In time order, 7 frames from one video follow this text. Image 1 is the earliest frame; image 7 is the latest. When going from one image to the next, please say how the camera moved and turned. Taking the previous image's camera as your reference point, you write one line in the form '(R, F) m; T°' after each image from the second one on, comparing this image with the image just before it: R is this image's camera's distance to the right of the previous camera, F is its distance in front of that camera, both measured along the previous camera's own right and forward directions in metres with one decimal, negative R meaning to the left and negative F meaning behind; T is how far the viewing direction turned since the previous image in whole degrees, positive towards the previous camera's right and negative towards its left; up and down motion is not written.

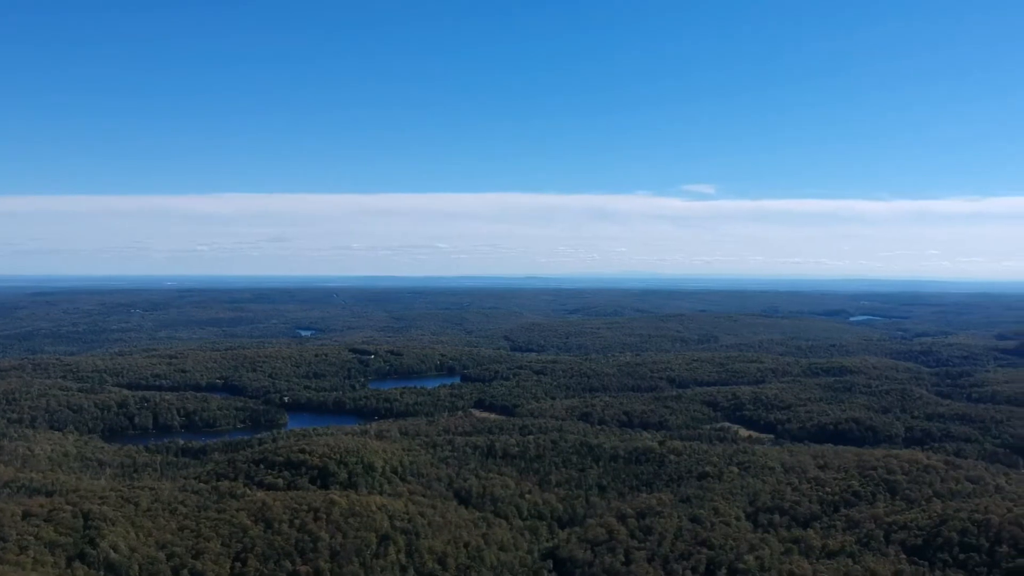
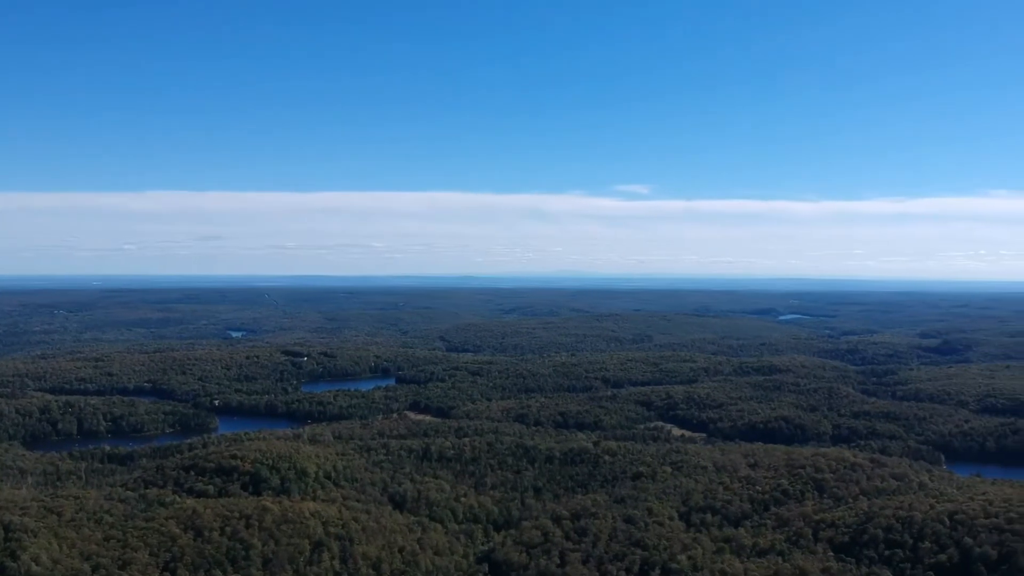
(+0.6, +0.4) m; +3°
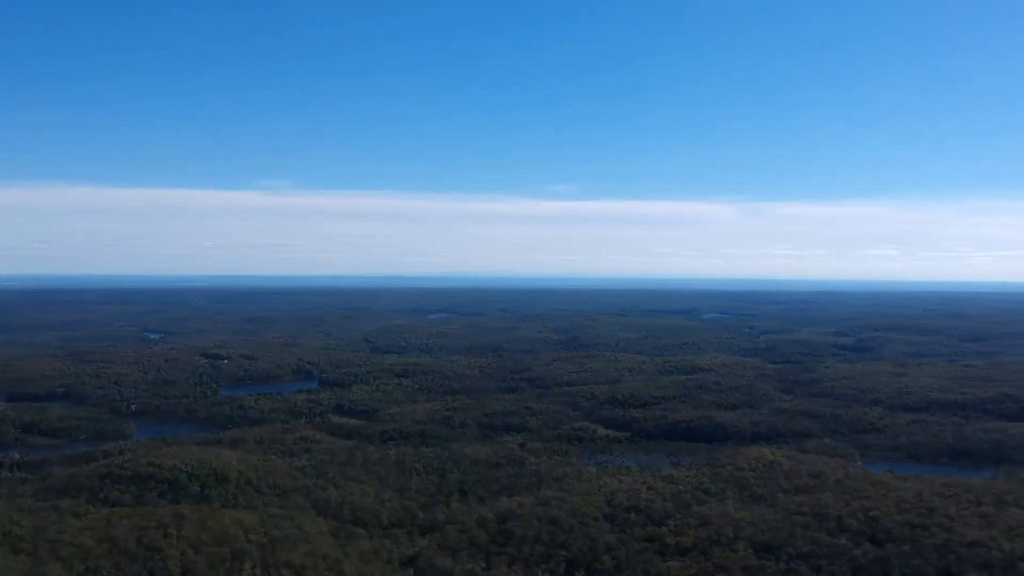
(+0.5, +0.4) m; +4°
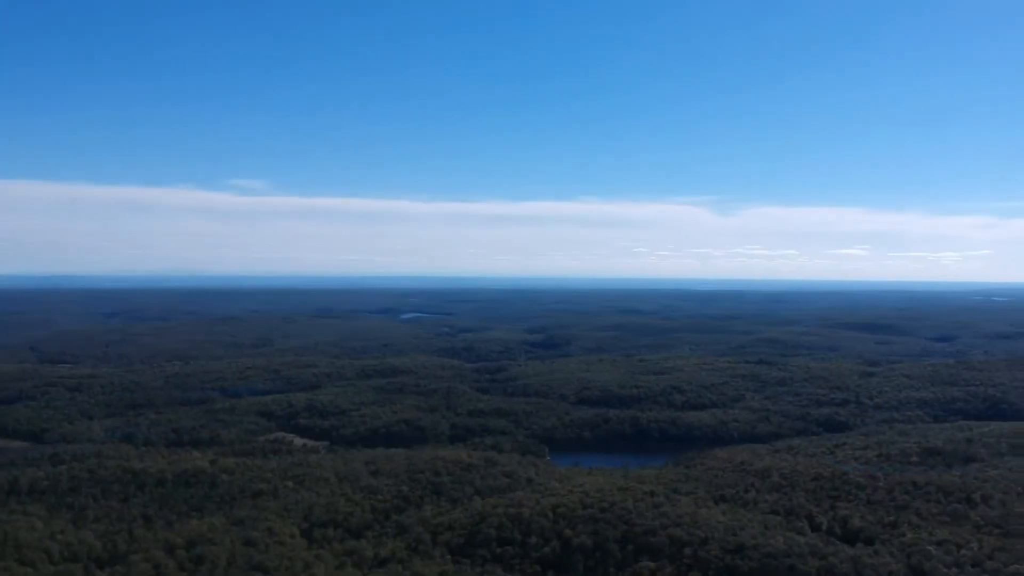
(+1.6, -1.2) m; -14°
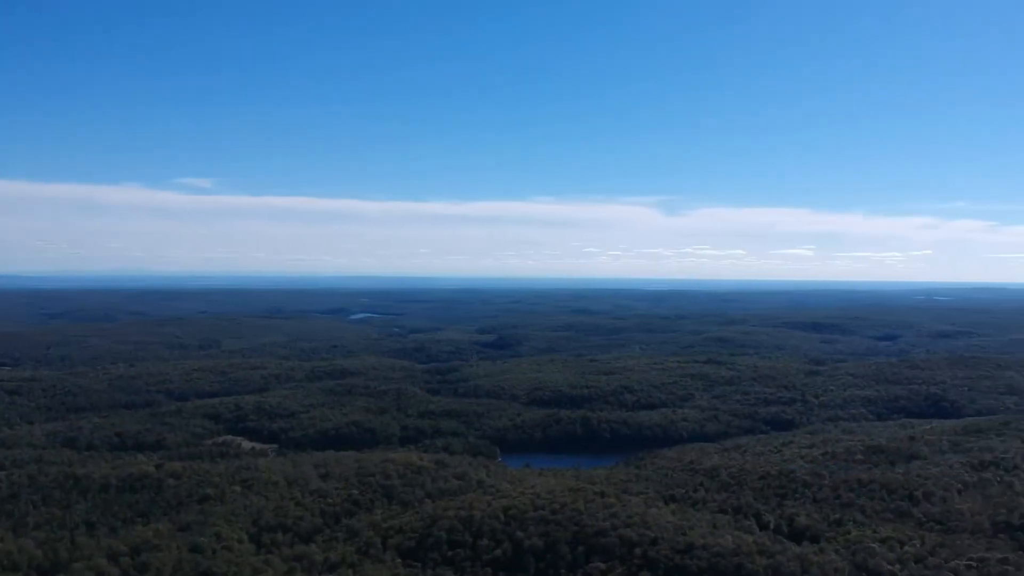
(0.0, +0.1) m; +3°
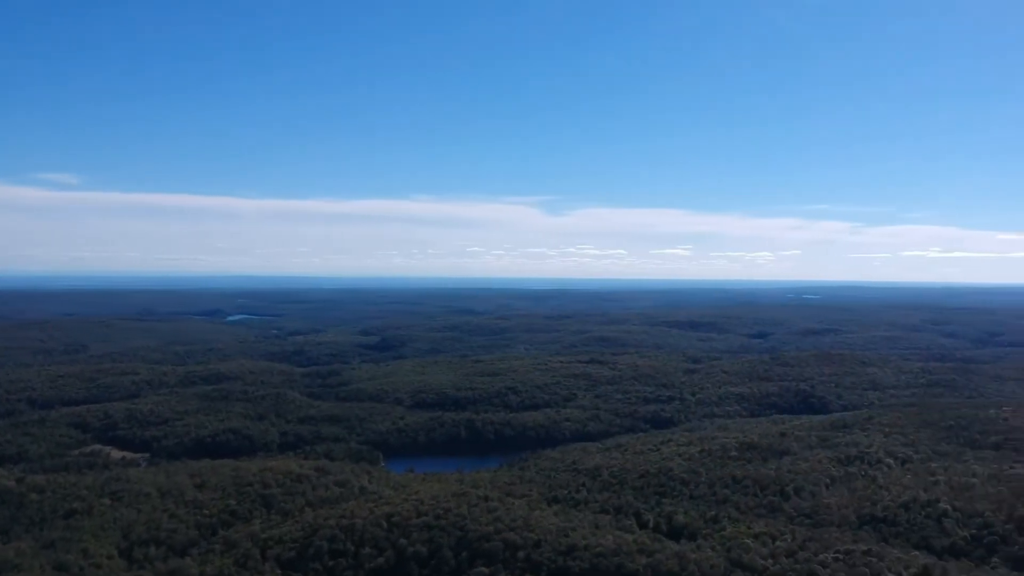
(+0.1, +0.2) m; +7°
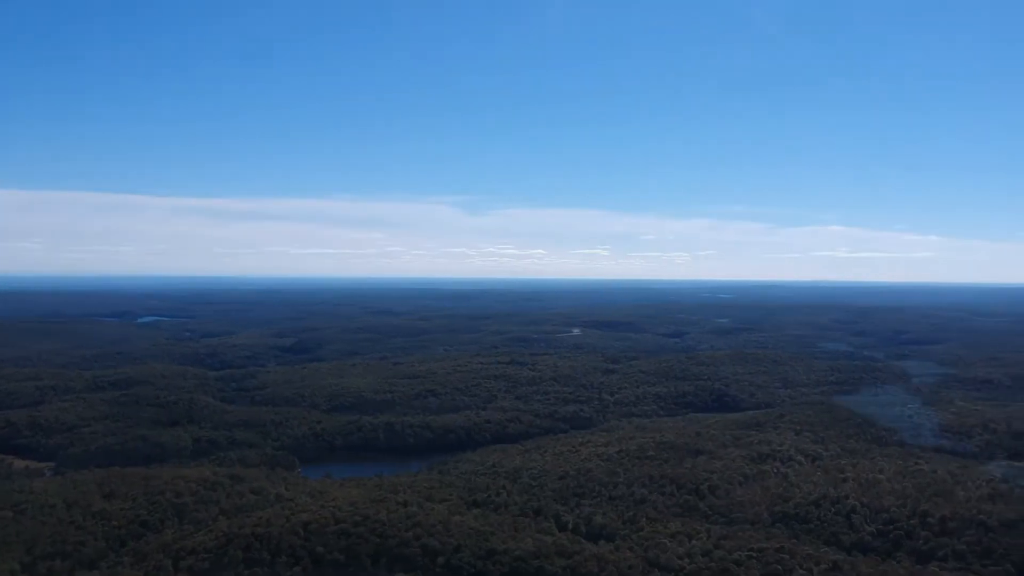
(-3.2, -0.2) m; +5°
